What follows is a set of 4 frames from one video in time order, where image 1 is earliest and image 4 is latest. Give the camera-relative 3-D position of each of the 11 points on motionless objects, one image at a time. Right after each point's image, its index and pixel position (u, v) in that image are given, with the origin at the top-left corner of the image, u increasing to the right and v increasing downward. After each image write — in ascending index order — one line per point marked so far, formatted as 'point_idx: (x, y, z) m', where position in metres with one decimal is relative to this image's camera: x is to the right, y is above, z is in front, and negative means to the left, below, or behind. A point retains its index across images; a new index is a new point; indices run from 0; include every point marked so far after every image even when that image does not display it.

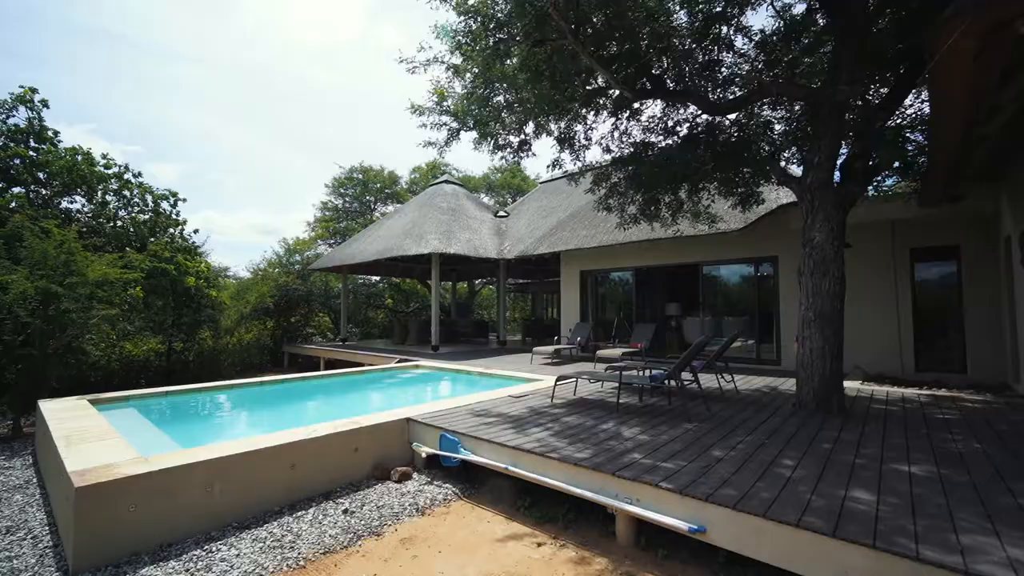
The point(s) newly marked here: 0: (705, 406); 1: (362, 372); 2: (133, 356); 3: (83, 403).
0: (+2.6, -1.5, +6.1) m
1: (-3.4, -2.0, +11.6) m
2: (-11.0, -2.0, +13.5) m
3: (-6.2, -1.7, +6.7) m
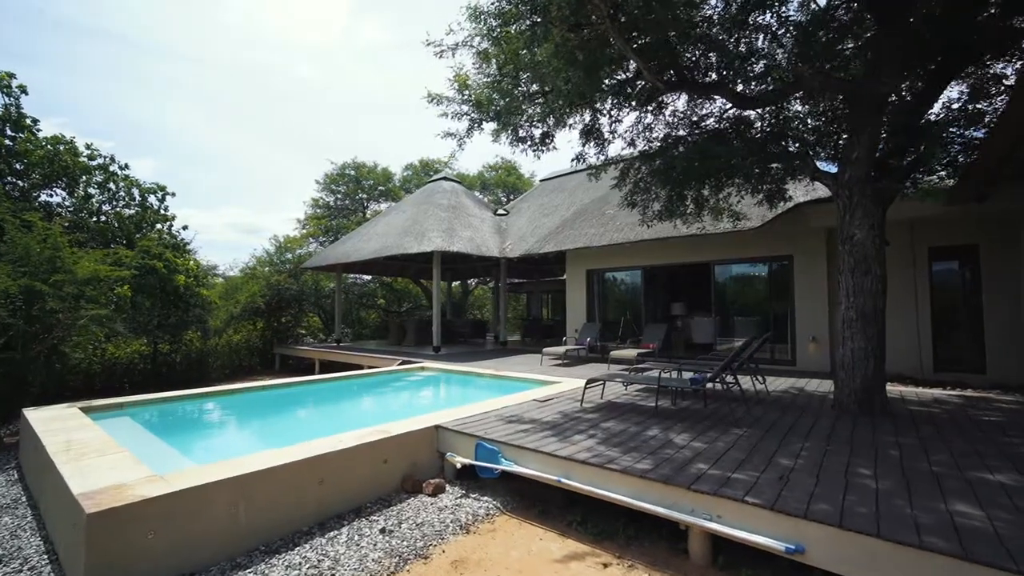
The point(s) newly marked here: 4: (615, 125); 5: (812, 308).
0: (+2.9, -1.5, +5.8) m
1: (-3.2, -2.0, +11.2) m
2: (-10.8, -1.9, +12.8) m
3: (-5.8, -1.6, +6.2) m
4: (+1.6, +2.6, +7.4) m
5: (+6.3, -0.4, +9.7) m
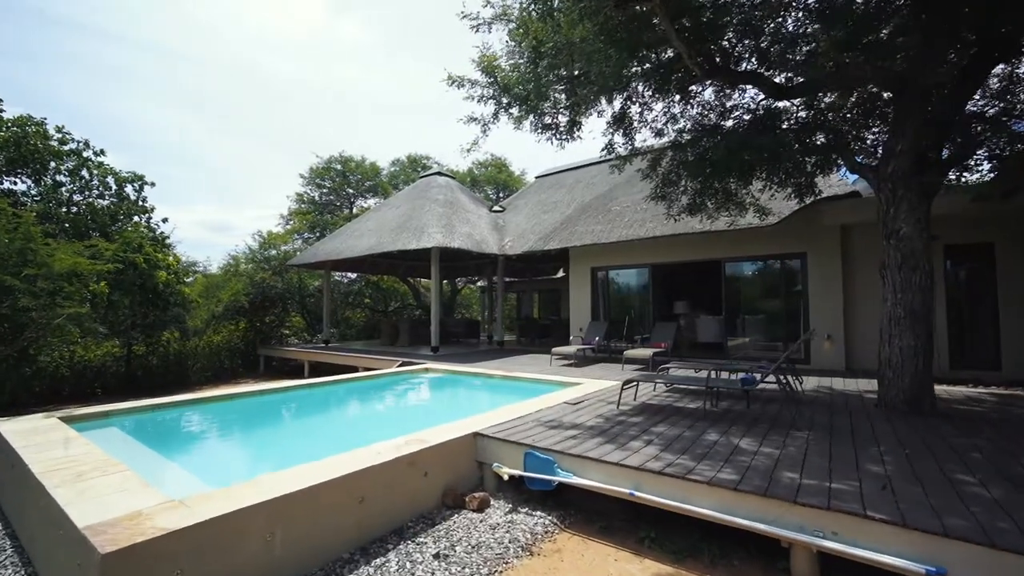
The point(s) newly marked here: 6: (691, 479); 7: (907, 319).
0: (+3.4, -1.5, +5.6) m
1: (-3.0, -1.9, +10.6) m
2: (-10.7, -1.9, +11.8) m
3: (-5.4, -1.6, +5.5) m
4: (+2.0, +2.7, +7.1) m
5: (+6.5, -0.4, +9.6) m
6: (+1.3, -1.4, +3.5) m
7: (+4.8, -0.4, +5.6) m
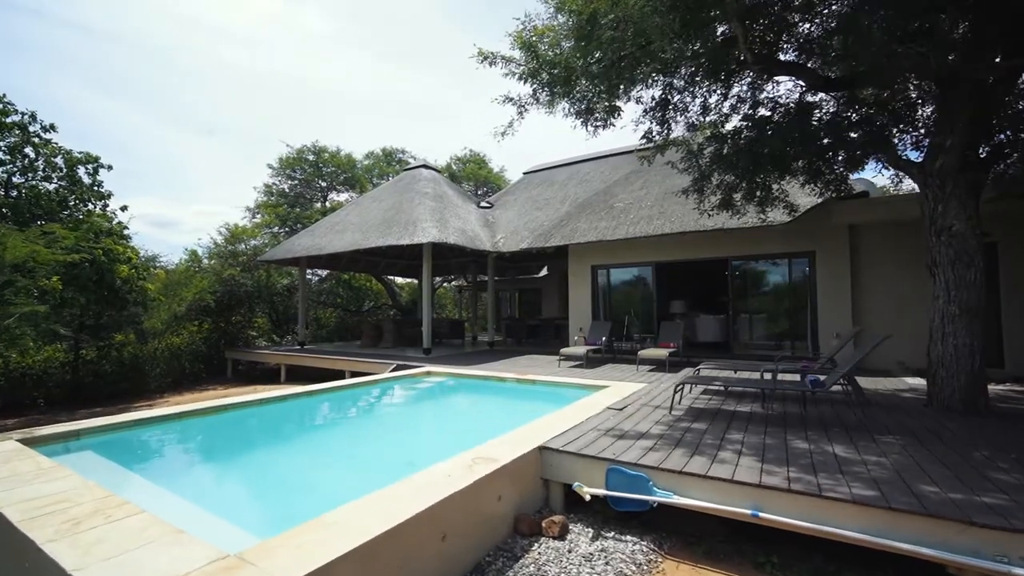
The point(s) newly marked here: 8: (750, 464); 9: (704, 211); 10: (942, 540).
0: (+3.9, -1.4, +5.3) m
1: (-2.9, -1.9, +9.8) m
2: (-10.7, -1.8, +10.3) m
3: (-4.8, -1.5, +4.4) m
4: (+2.4, +2.7, +6.7) m
5: (+6.7, -0.4, +9.6) m
6: (+2.1, -1.4, +3.1) m
7: (+5.3, -0.3, +5.5) m
8: (+1.9, -1.4, +3.8) m
9: (+3.1, +1.3, +7.8) m
10: (+2.5, -1.5, +2.8) m
